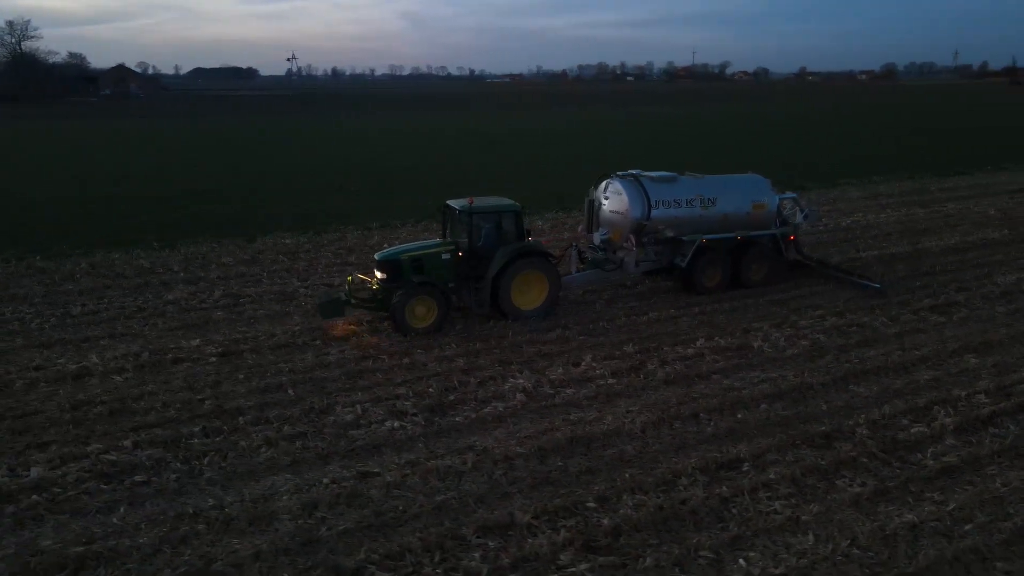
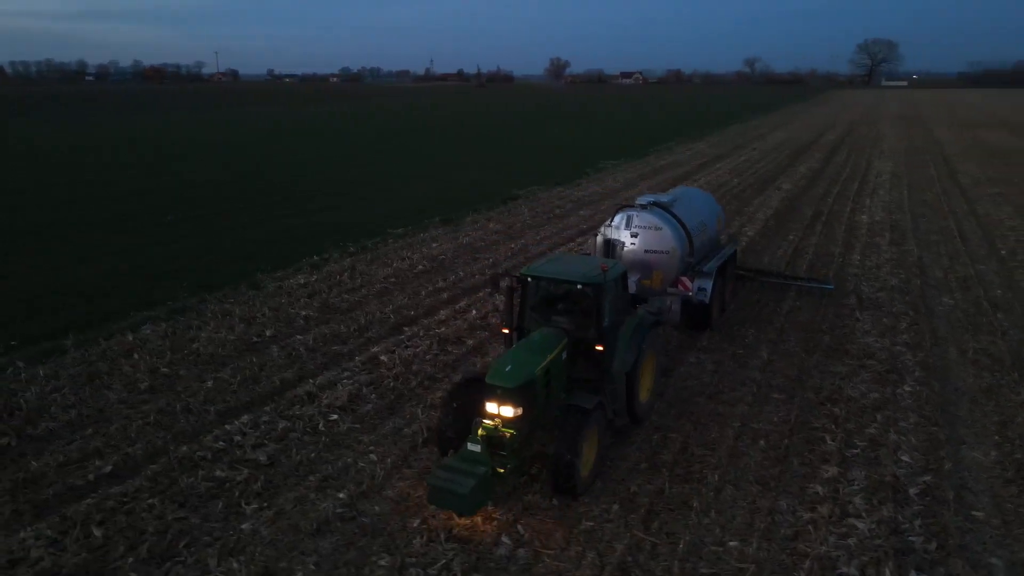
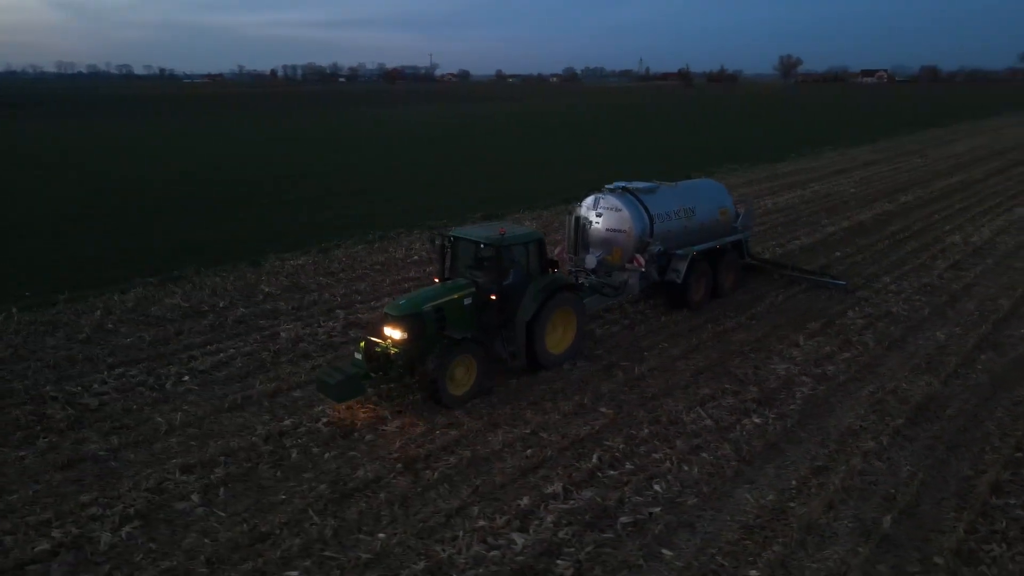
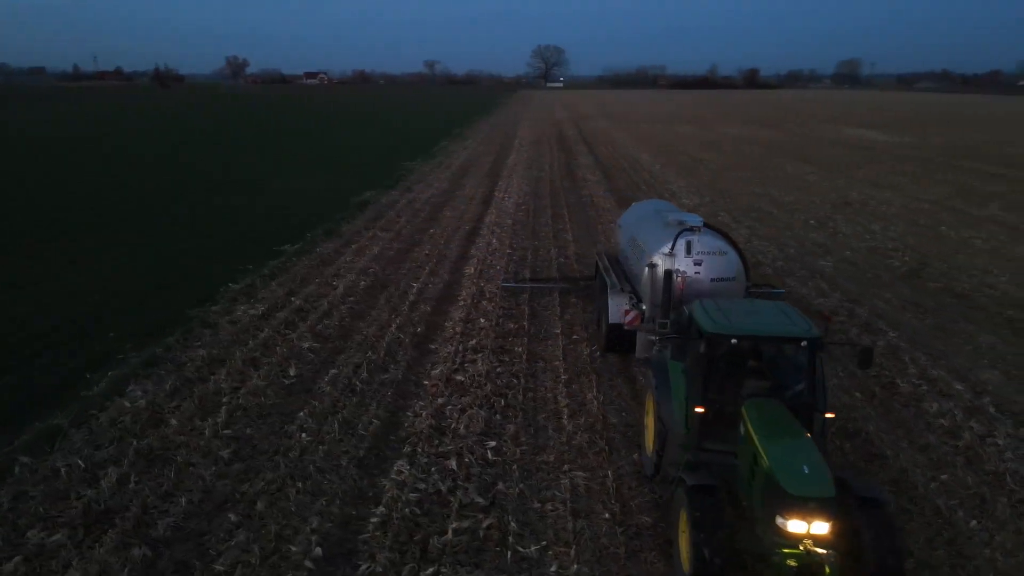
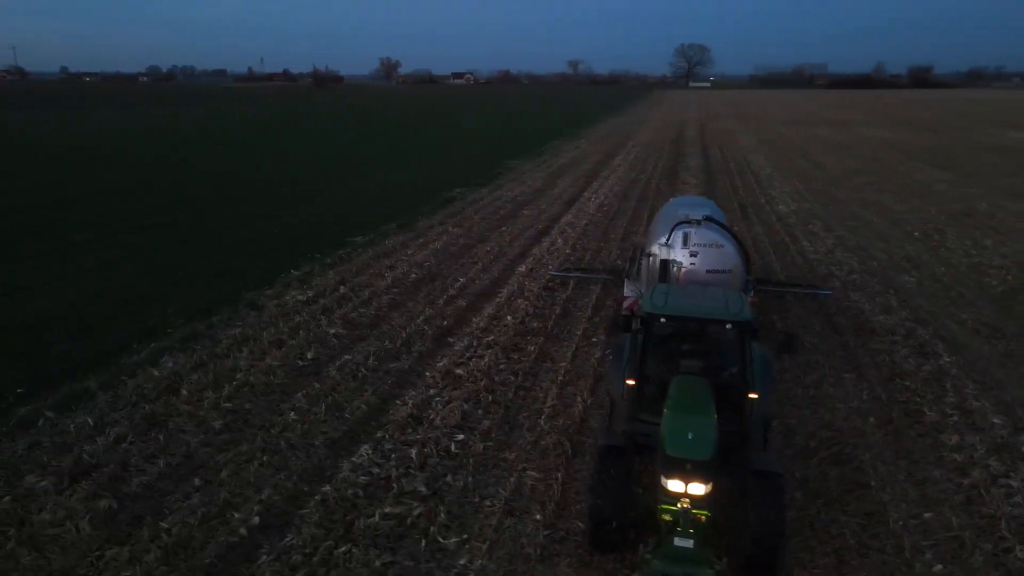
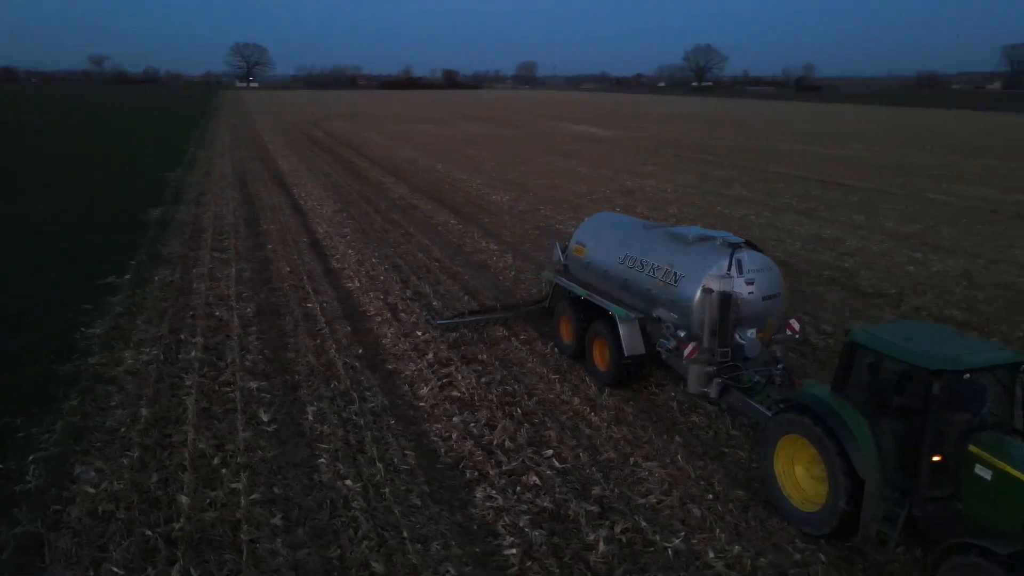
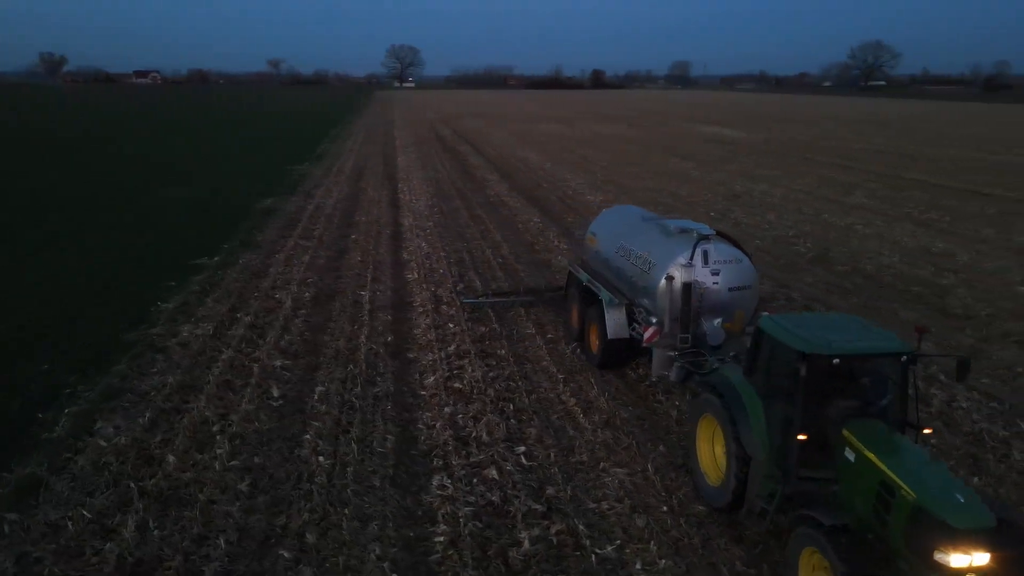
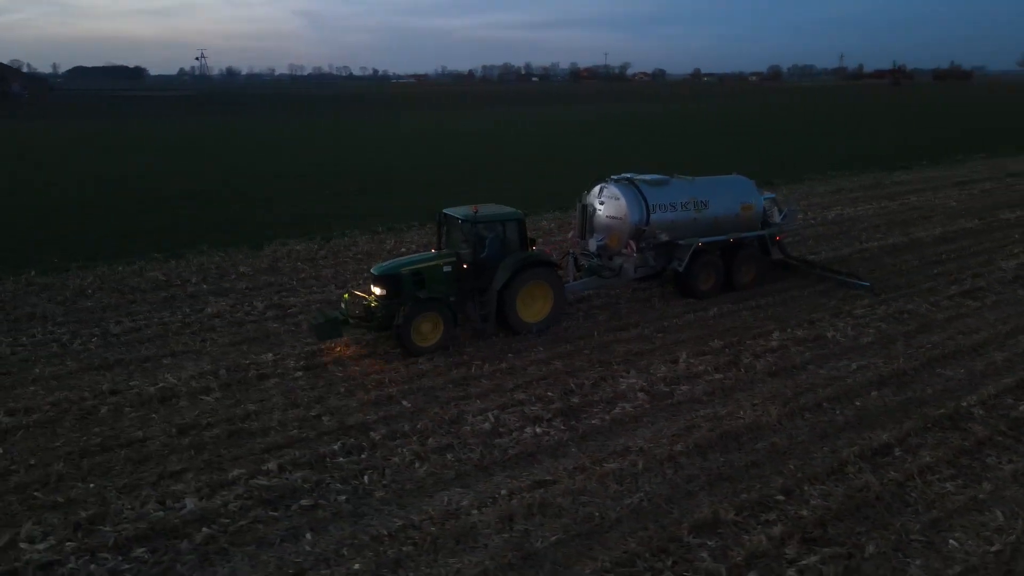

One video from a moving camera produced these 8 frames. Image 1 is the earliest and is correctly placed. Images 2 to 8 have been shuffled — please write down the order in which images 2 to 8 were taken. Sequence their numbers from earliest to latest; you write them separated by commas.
8, 3, 2, 5, 4, 7, 6
